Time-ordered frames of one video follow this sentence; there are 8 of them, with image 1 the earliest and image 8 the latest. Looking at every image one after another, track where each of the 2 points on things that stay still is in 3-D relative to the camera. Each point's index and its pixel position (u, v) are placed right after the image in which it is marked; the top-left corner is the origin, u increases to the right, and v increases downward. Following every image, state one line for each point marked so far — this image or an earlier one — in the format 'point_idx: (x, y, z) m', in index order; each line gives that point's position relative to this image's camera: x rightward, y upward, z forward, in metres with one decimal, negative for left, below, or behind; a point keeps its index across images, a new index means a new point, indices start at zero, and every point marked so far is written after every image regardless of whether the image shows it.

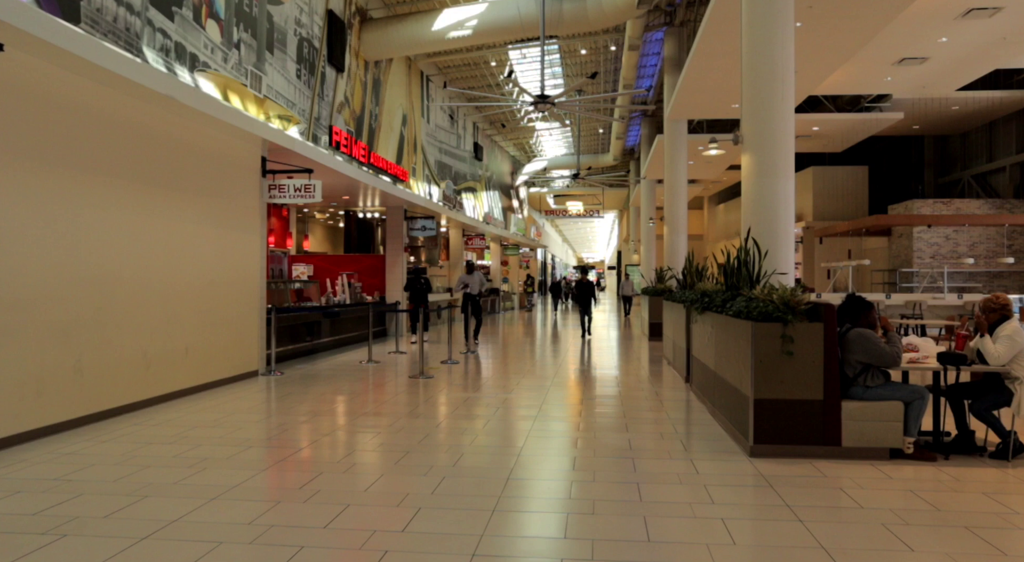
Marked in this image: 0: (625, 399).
0: (+1.2, -1.2, +6.2) m
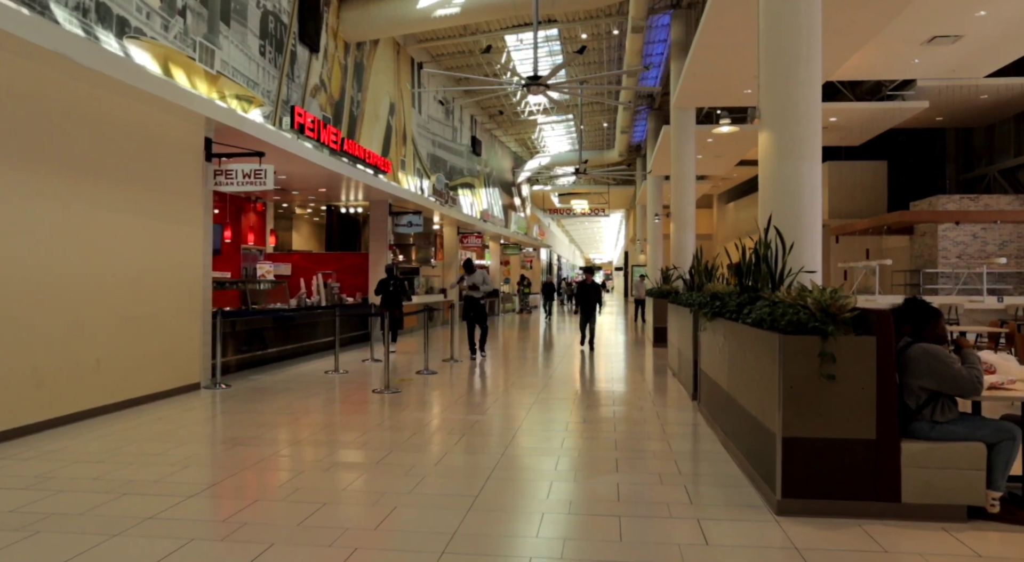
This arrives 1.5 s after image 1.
0: (+0.9, -1.2, +5.2) m
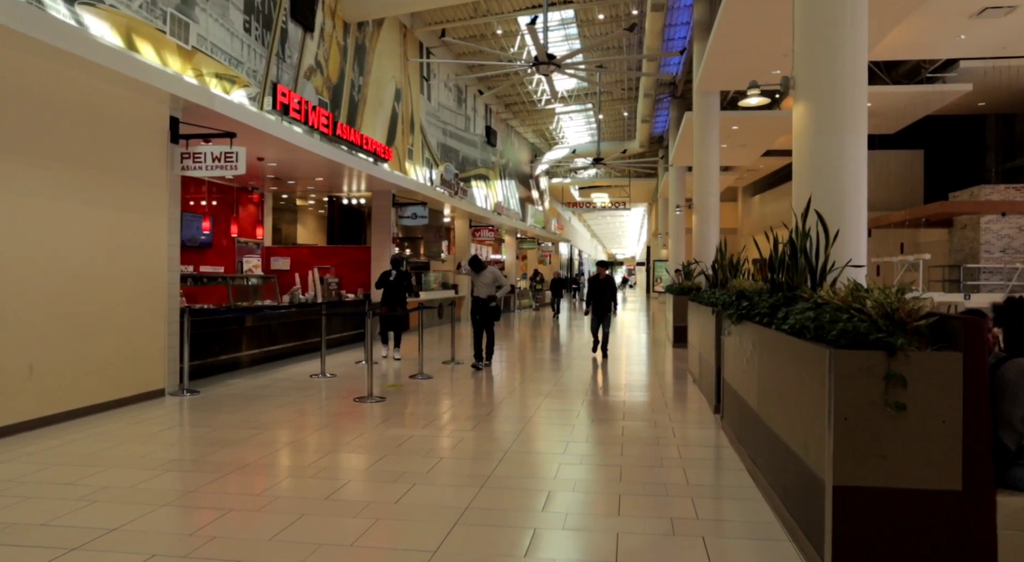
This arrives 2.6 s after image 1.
0: (+0.9, -1.2, +4.5) m
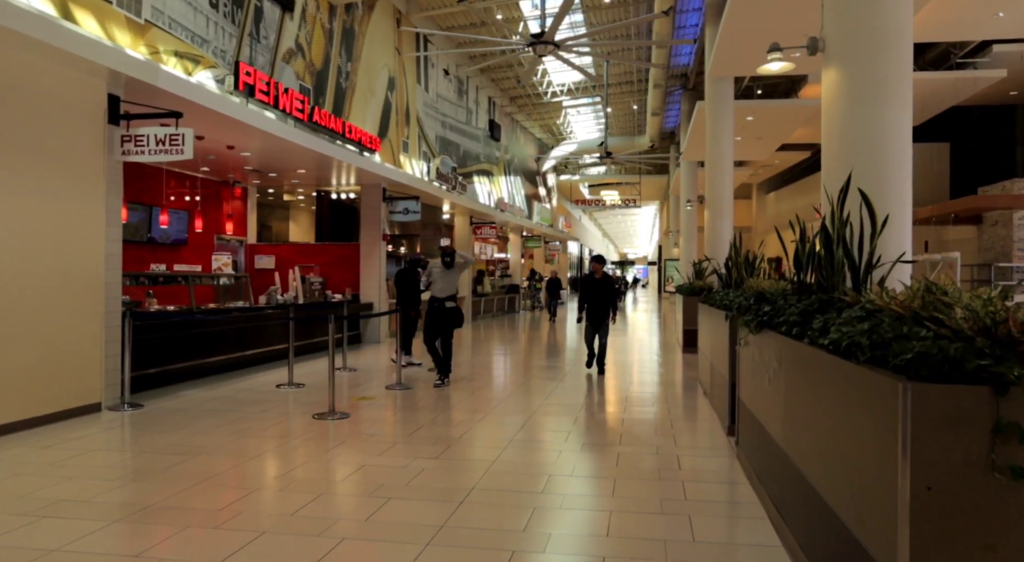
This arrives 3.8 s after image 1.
0: (+0.7, -1.2, +3.8) m
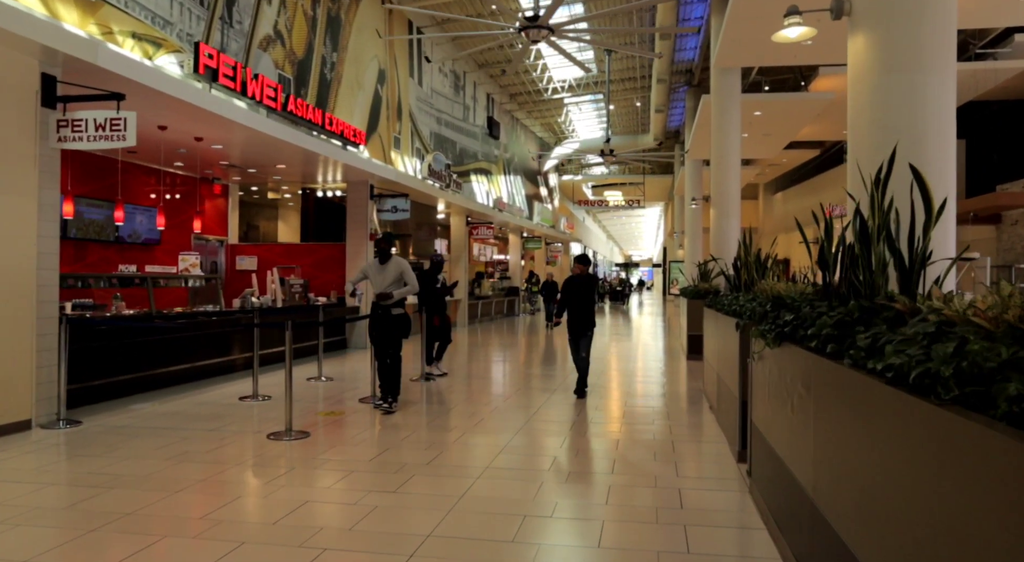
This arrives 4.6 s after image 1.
0: (+0.6, -1.2, +3.2) m
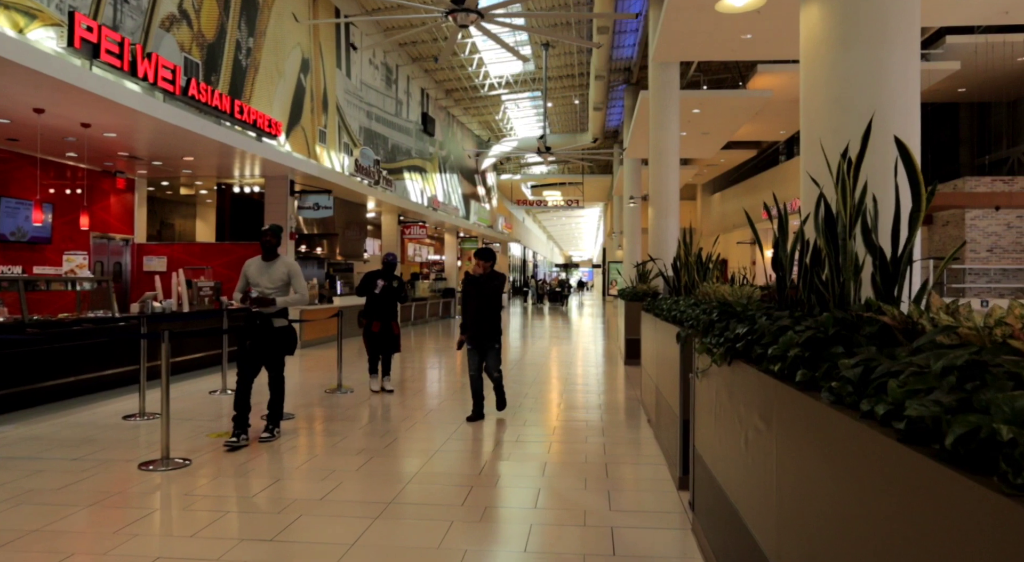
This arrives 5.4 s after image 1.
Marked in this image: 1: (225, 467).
0: (+0.2, -1.2, +2.8) m
1: (-1.8, -1.2, +4.1) m
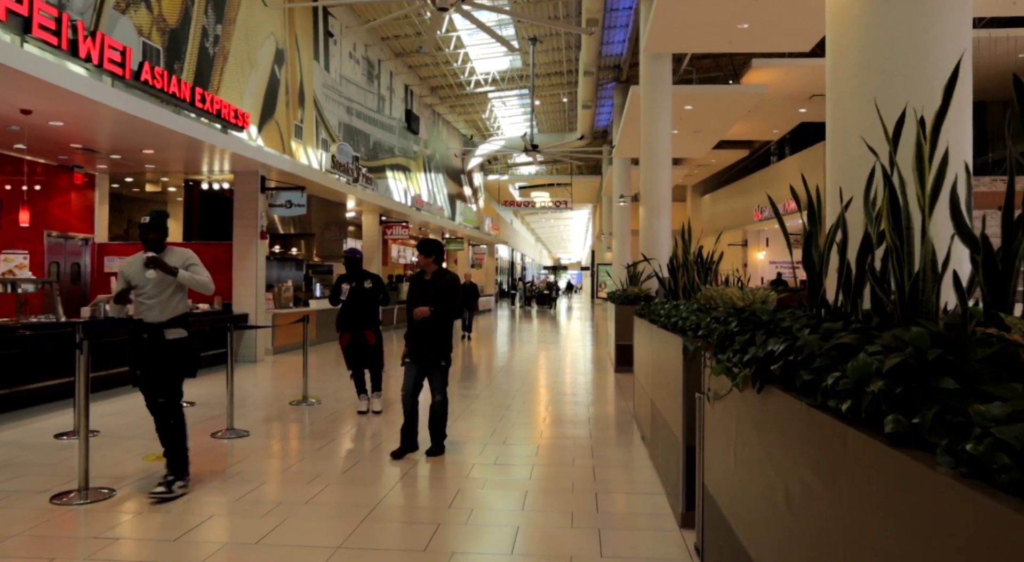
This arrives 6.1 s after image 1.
0: (+0.1, -1.2, +2.3) m
1: (-2.0, -1.2, +3.5) m
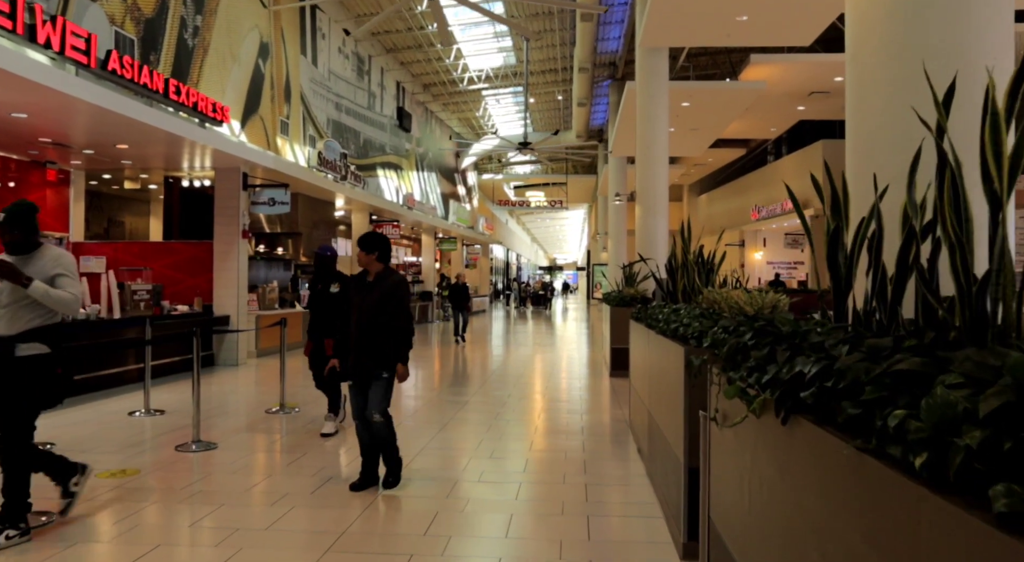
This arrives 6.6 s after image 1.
0: (0.0, -1.2, +2.0) m
1: (-2.0, -1.2, +3.2) m
